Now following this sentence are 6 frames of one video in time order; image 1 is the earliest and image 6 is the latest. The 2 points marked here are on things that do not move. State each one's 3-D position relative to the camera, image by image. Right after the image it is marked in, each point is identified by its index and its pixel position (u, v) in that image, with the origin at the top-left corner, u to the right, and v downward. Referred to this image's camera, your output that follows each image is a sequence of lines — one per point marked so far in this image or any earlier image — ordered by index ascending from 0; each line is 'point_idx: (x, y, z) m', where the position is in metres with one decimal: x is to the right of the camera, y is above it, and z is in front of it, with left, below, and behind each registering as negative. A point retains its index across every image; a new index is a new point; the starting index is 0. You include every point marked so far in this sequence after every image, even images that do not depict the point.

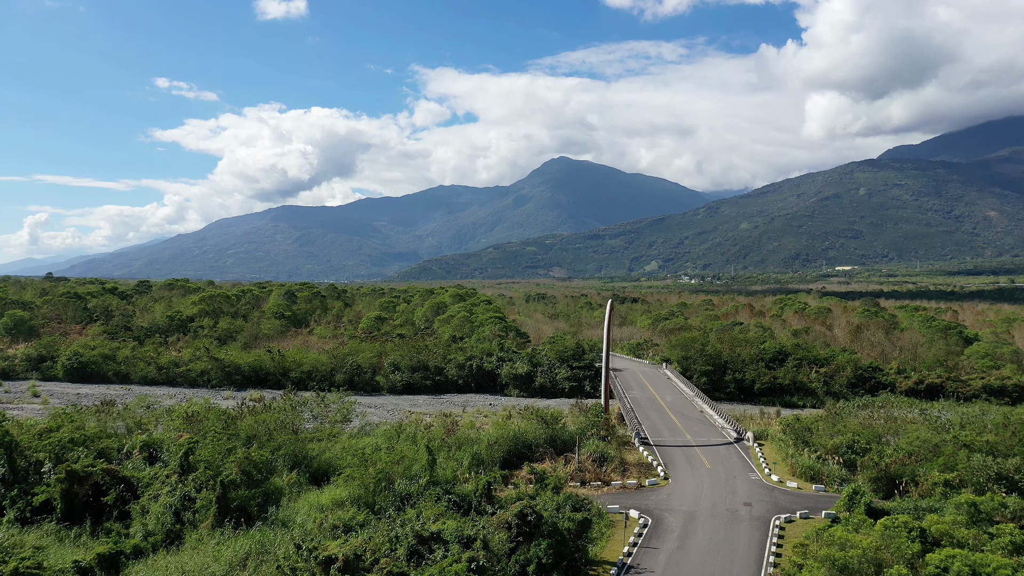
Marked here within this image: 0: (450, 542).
0: (-1.9, -7.1, +15.7) m
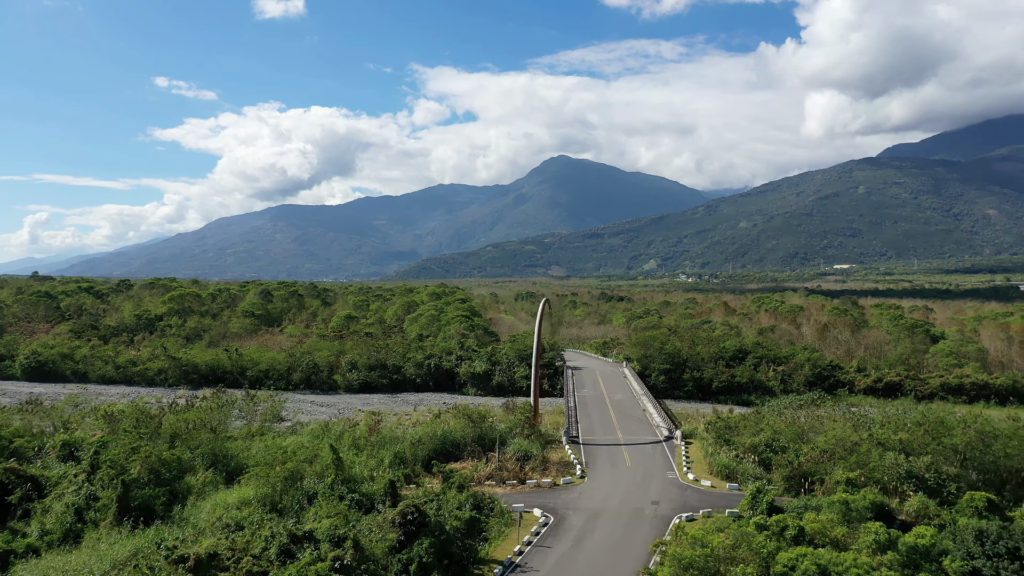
0: (-5.4, -7.1, +15.7) m
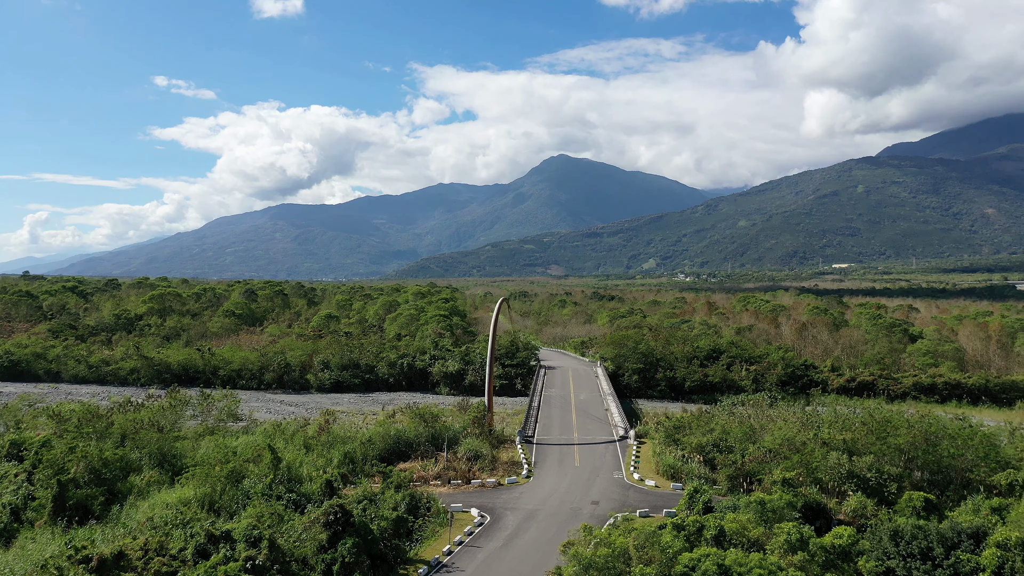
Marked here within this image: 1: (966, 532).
0: (-7.6, -7.0, +15.6) m
1: (+12.4, -6.7, +15.4) m
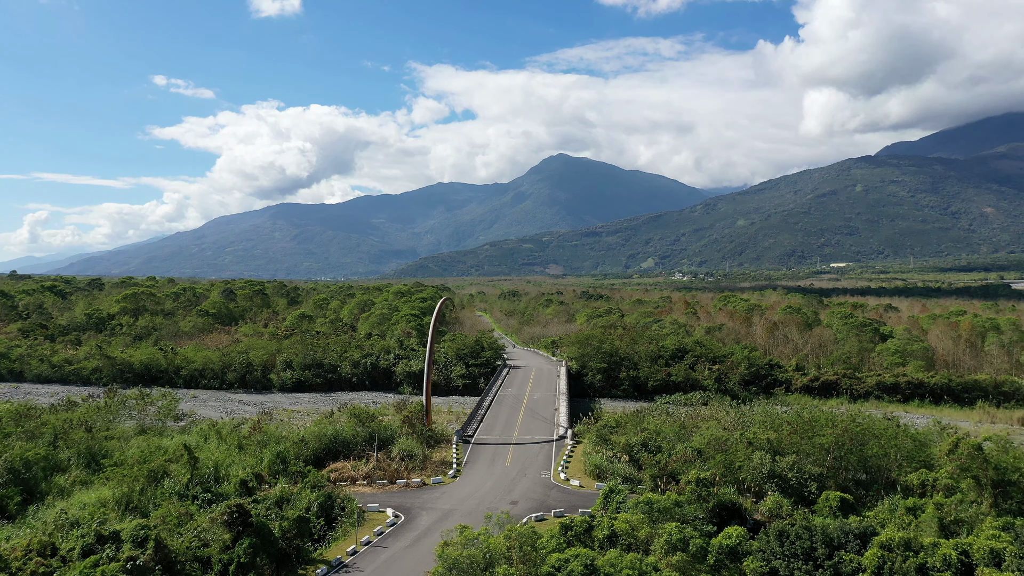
0: (-10.7, -7.0, +15.6) m
1: (+9.3, -6.7, +15.4) m
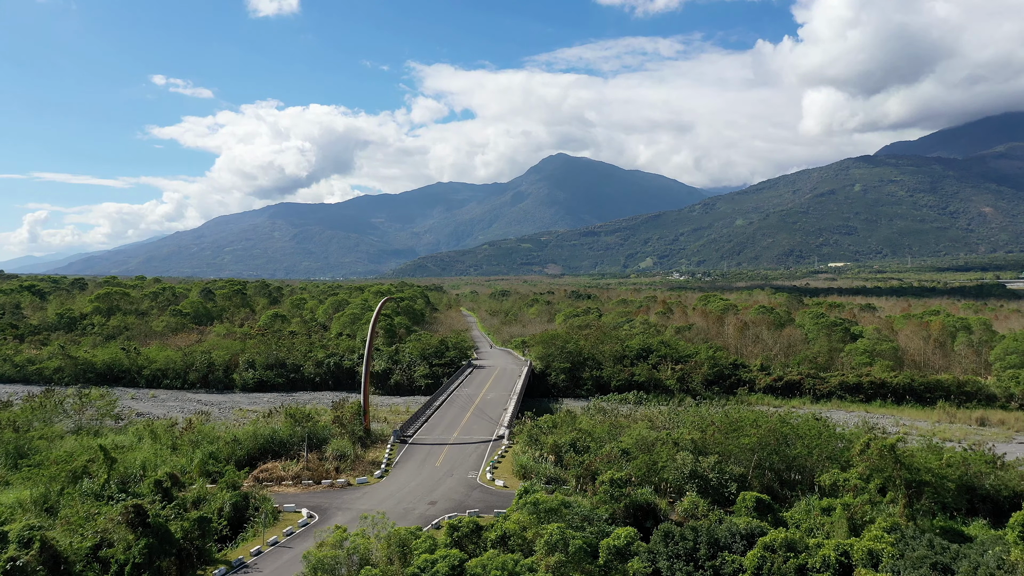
0: (-13.8, -7.0, +15.6) m
1: (+6.2, -6.7, +15.3) m
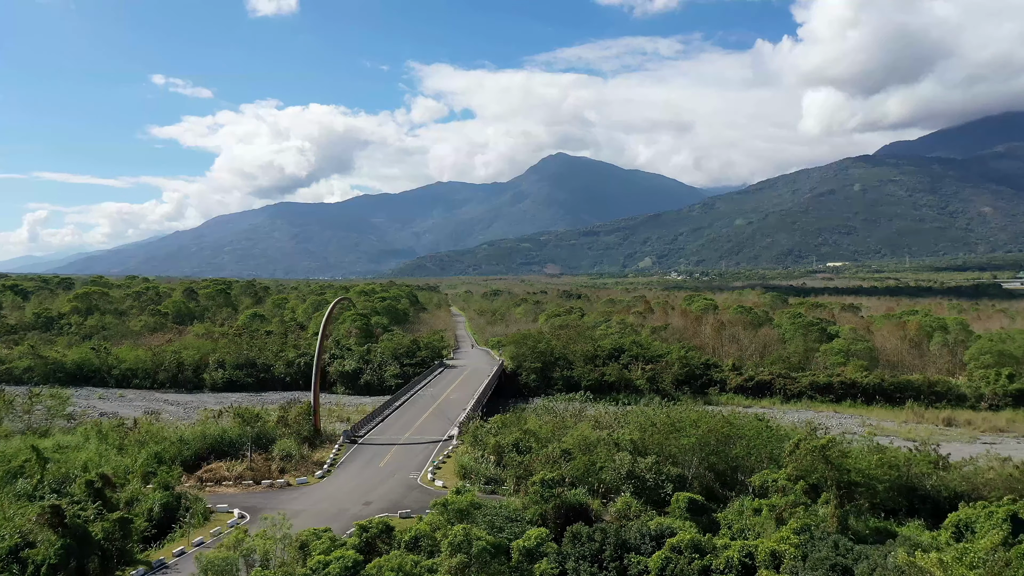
0: (-16.2, -7.0, +15.5) m
1: (+3.8, -6.7, +15.3) m
